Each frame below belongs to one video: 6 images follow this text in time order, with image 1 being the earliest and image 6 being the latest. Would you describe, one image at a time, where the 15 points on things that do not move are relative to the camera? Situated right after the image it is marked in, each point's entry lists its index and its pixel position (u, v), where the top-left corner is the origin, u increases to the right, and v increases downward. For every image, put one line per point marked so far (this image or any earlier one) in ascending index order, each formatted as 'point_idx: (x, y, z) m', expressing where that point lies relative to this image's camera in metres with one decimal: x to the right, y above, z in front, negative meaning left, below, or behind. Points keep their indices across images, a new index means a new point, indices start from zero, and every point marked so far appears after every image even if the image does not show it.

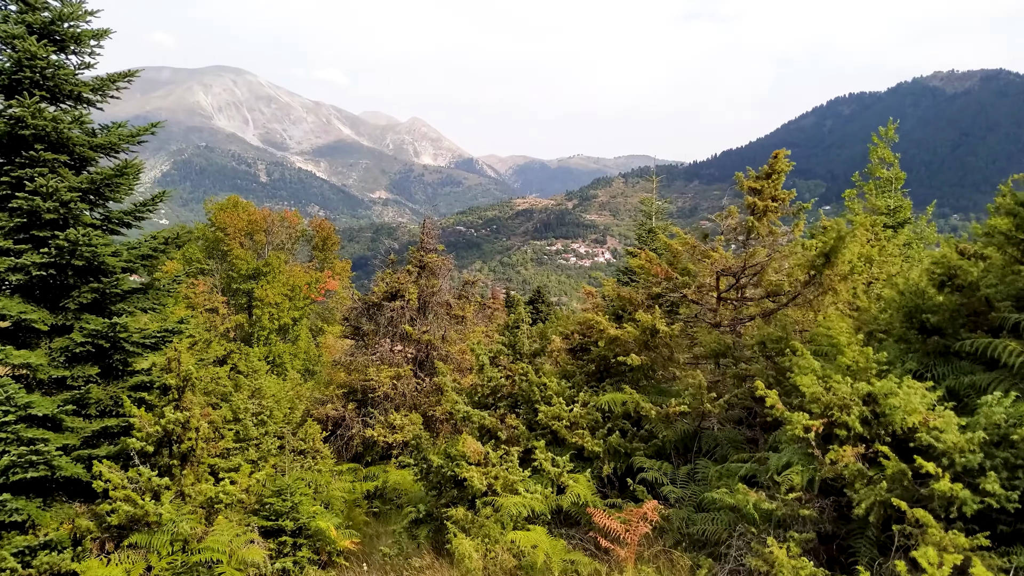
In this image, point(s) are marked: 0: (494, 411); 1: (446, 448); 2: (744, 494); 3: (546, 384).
0: (-0.2, -1.7, +10.5) m
1: (-0.9, -2.3, +10.9) m
2: (+1.9, -1.7, +6.4) m
3: (+0.4, -1.2, +9.8) m
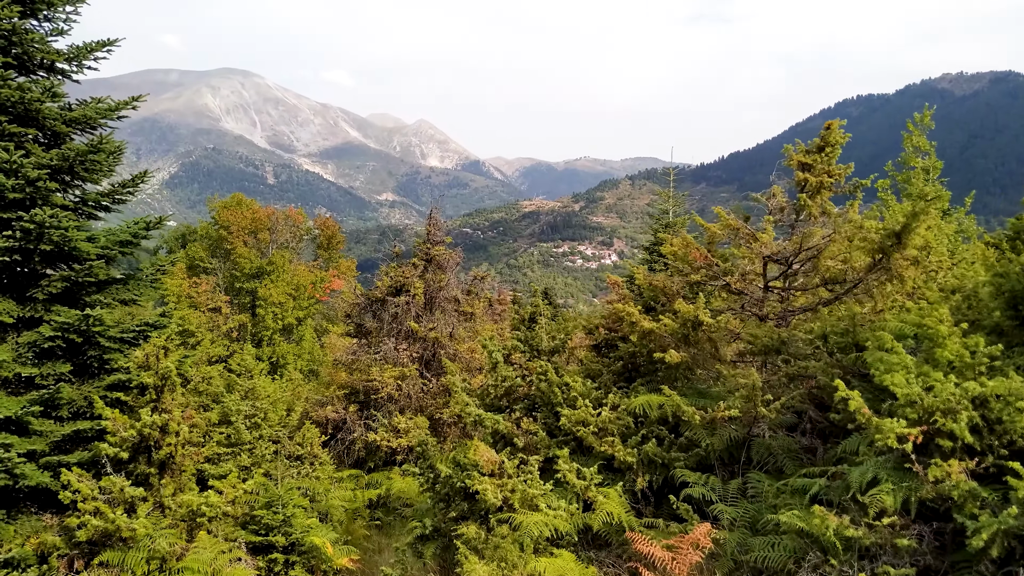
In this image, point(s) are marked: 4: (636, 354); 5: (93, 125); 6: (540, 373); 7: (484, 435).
0: (0.0, -1.5, +9.3) m
1: (-0.7, -2.2, +9.8) m
2: (+2.1, -1.6, +5.2) m
3: (+0.7, -1.1, +8.6) m
4: (+1.4, -0.8, +8.8) m
5: (-5.9, +2.3, +10.8) m
6: (+0.3, -1.0, +9.3) m
7: (-0.3, -1.8, +9.3) m
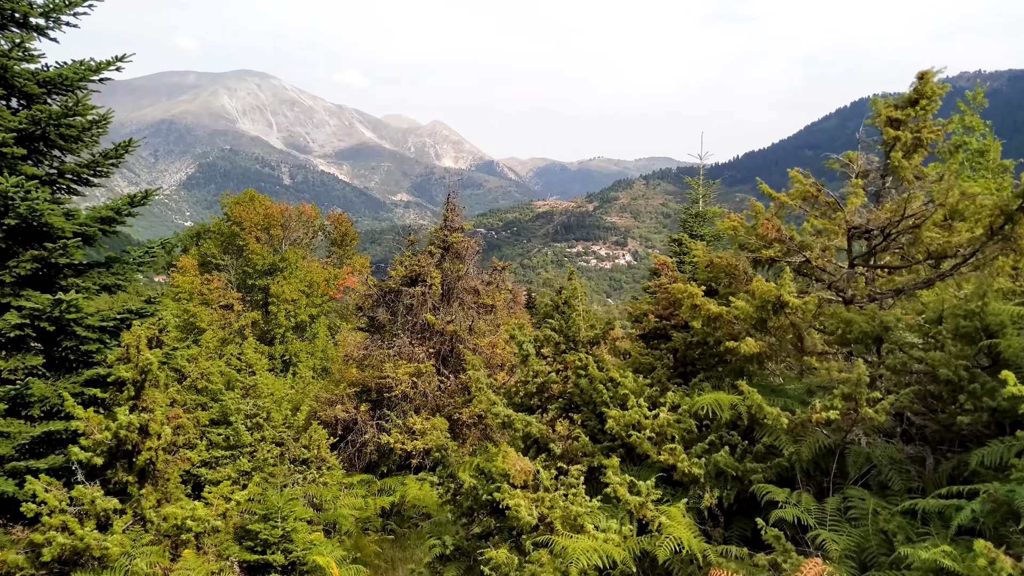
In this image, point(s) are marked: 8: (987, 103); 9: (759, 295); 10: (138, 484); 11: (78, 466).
0: (+0.3, -1.3, +8.0) m
1: (-0.4, -2.0, +8.5) m
2: (+2.4, -1.4, +3.9) m
3: (+1.0, -0.9, +7.3) m
4: (+1.8, -0.5, +7.4) m
5: (-5.5, +2.5, +9.5) m
6: (+0.7, -0.8, +7.9) m
7: (0.0, -1.6, +7.9) m
8: (+12.2, +4.8, +19.6) m
9: (+2.1, -0.1, +6.4) m
10: (-4.1, -2.1, +8.3) m
11: (-4.6, -1.9, +8.1) m
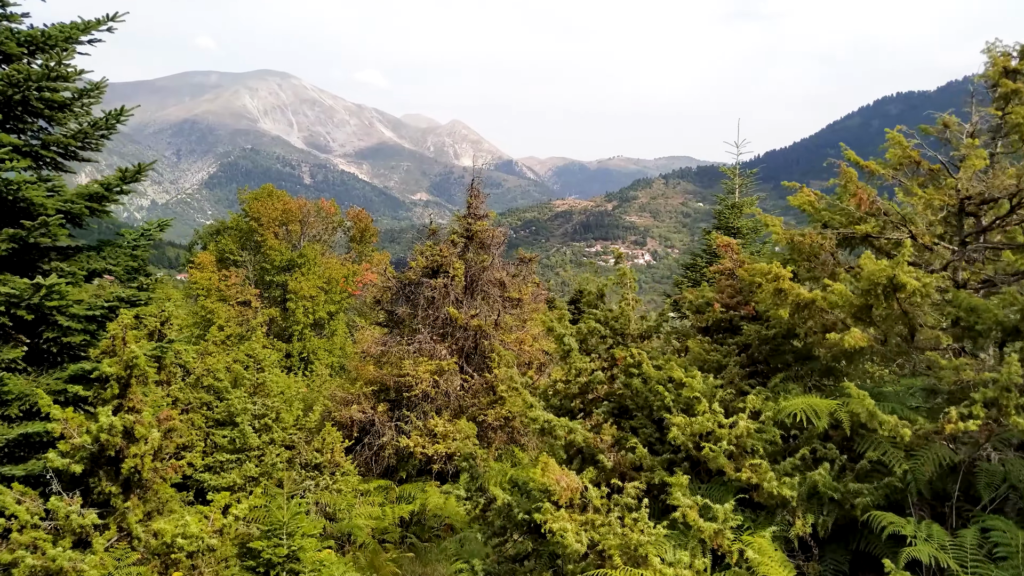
0: (+0.7, -1.2, +6.9) m
1: (0.0, -1.8, +7.4) m
2: (+2.7, -1.2, +2.7) m
3: (+1.3, -0.7, +6.2) m
4: (+2.1, -0.4, +6.2) m
5: (-5.1, +2.7, +8.5) m
6: (+1.1, -0.7, +6.8) m
7: (+0.4, -1.4, +6.8) m
8: (+12.9, +4.9, +18.2) m
9: (+2.4, +0.1, +5.3) m
10: (-3.7, -2.0, +7.2) m
11: (-4.2, -1.7, +7.1) m
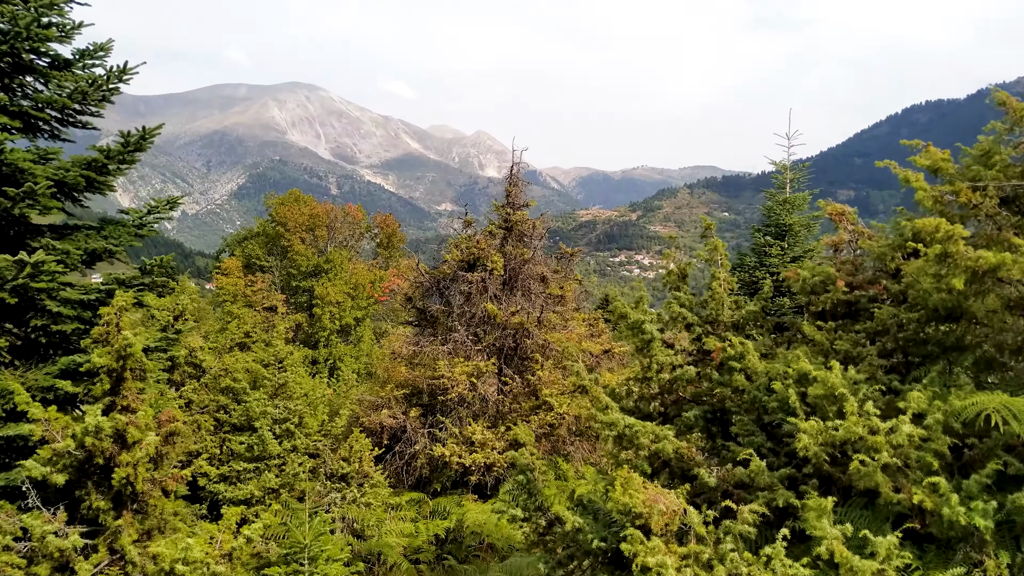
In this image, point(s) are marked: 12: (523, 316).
0: (+1.2, -1.0, +5.6) m
1: (+0.5, -1.6, +6.1) m
2: (+3.0, -1.0, +1.3) m
3: (+1.8, -0.6, +4.9) m
4: (+2.6, -0.2, +4.9) m
5: (-4.5, +2.9, +7.5) m
6: (+1.6, -0.5, +5.5) m
7: (+0.9, -1.2, +5.5) m
8: (+13.8, +4.9, +16.6) m
9: (+2.9, +0.3, +3.9) m
10: (-3.2, -1.8, +6.1) m
11: (-3.7, -1.5, +6.0) m
12: (+0.2, -0.5, +12.8) m
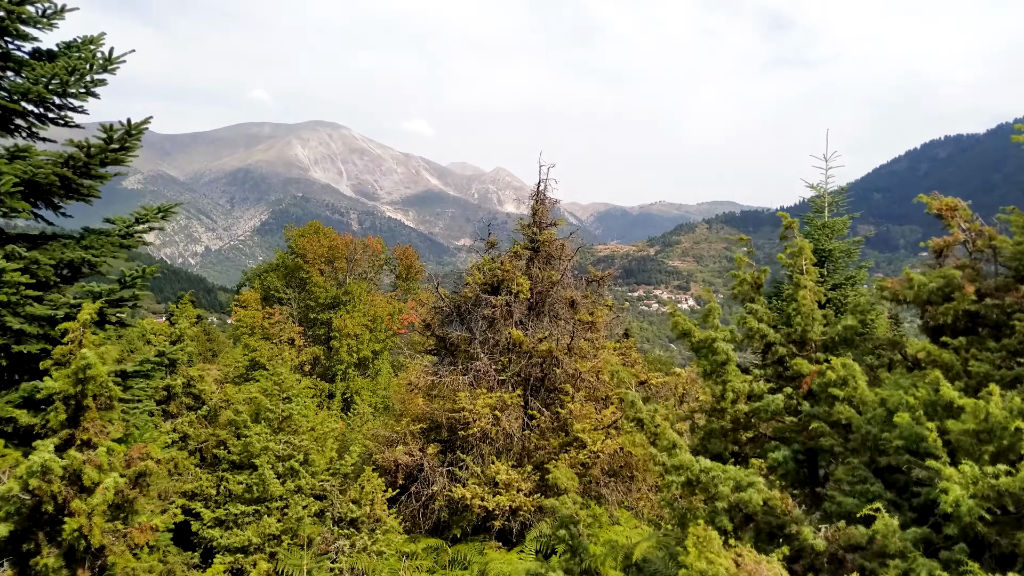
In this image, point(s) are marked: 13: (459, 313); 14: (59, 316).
0: (+1.4, -1.1, +4.4) m
1: (+0.8, -1.7, +5.0) m
2: (+3.2, -0.9, +0.2) m
3: (+2.1, -0.6, +3.7) m
4: (+2.9, -0.2, +3.8) m
5: (-4.2, +2.7, +6.7) m
6: (+1.8, -0.5, +4.4) m
7: (+1.1, -1.3, +4.4) m
8: (+14.3, +4.3, +15.4) m
9: (+3.1, +0.3, +2.8) m
10: (-2.9, -1.9, +5.0) m
11: (-3.5, -1.6, +4.9) m
12: (+0.6, -0.9, +11.7) m
13: (-0.9, -0.4, +13.4) m
14: (-3.7, -0.2, +6.3) m
